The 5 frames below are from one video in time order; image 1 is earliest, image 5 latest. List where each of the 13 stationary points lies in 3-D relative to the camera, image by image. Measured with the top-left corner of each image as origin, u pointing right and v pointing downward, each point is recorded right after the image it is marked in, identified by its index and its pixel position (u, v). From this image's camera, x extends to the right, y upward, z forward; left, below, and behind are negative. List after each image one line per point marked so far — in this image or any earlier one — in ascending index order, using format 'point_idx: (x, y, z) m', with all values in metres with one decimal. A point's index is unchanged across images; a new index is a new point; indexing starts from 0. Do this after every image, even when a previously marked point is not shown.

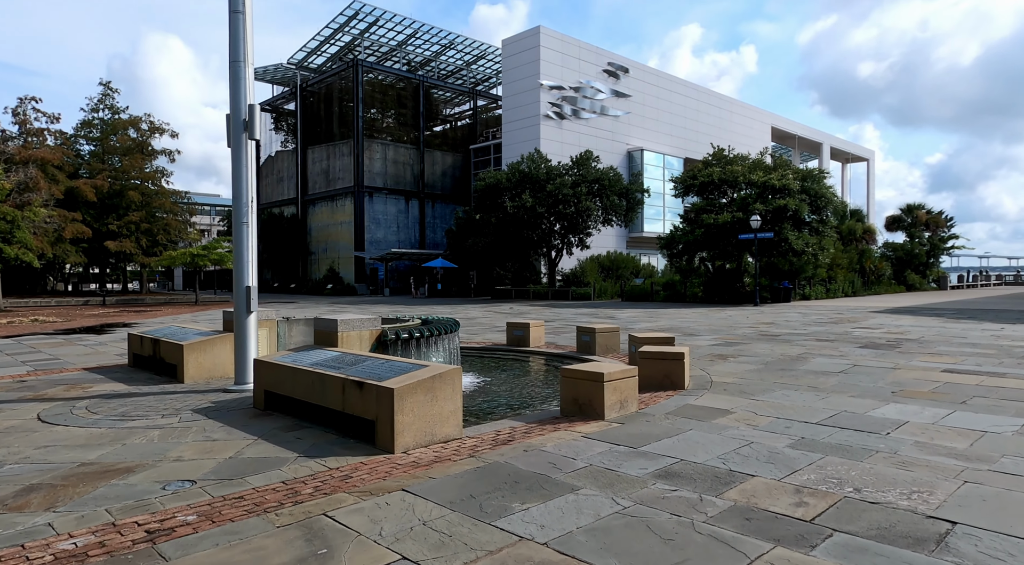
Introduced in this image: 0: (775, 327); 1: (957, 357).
0: (+6.7, -1.2, +17.2) m
1: (+7.1, -1.2, +10.8) m
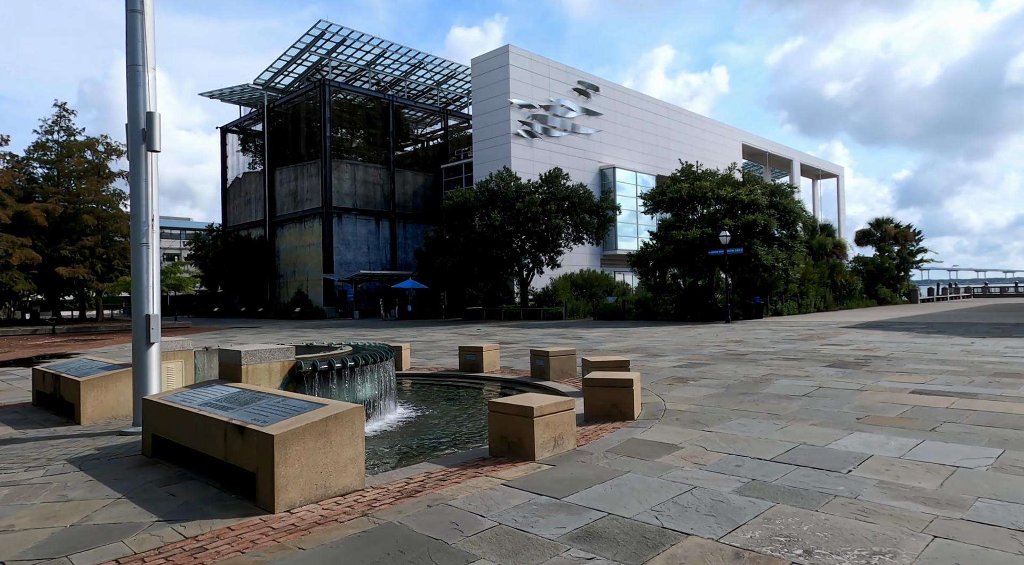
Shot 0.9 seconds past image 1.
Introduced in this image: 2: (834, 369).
0: (+5.7, -1.6, +16.7) m
1: (+6.3, -1.4, +10.3) m
2: (+5.4, -1.5, +11.3) m
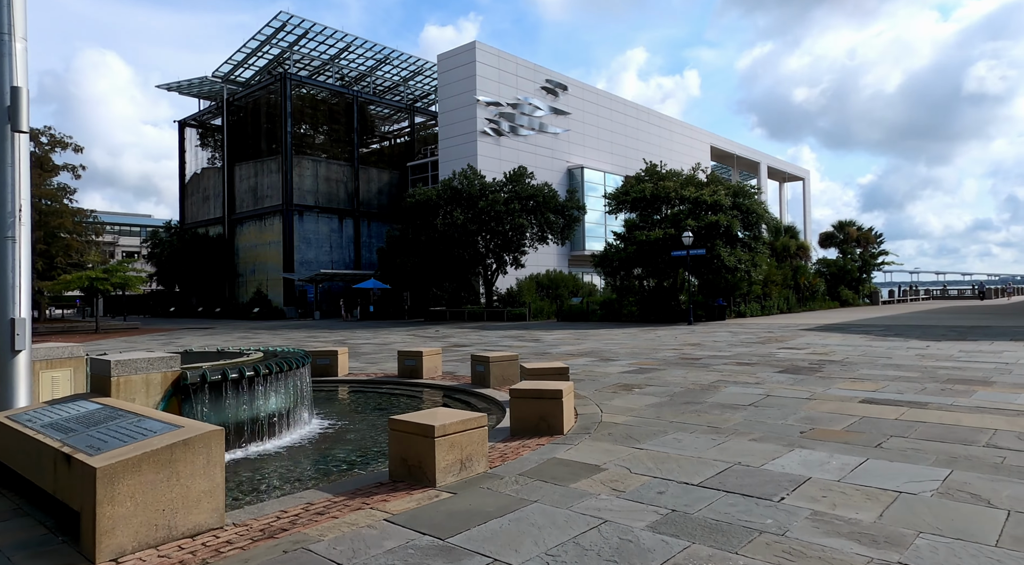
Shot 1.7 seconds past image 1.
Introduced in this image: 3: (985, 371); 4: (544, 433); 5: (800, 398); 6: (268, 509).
0: (+4.5, -1.6, +16.3) m
1: (+5.4, -1.5, +10.0) m
2: (+4.4, -1.5, +11.0) m
3: (+7.8, -1.5, +11.2) m
4: (+0.3, -1.4, +6.4) m
5: (+3.6, -1.5, +8.5) m
6: (-1.5, -1.4, +4.1) m
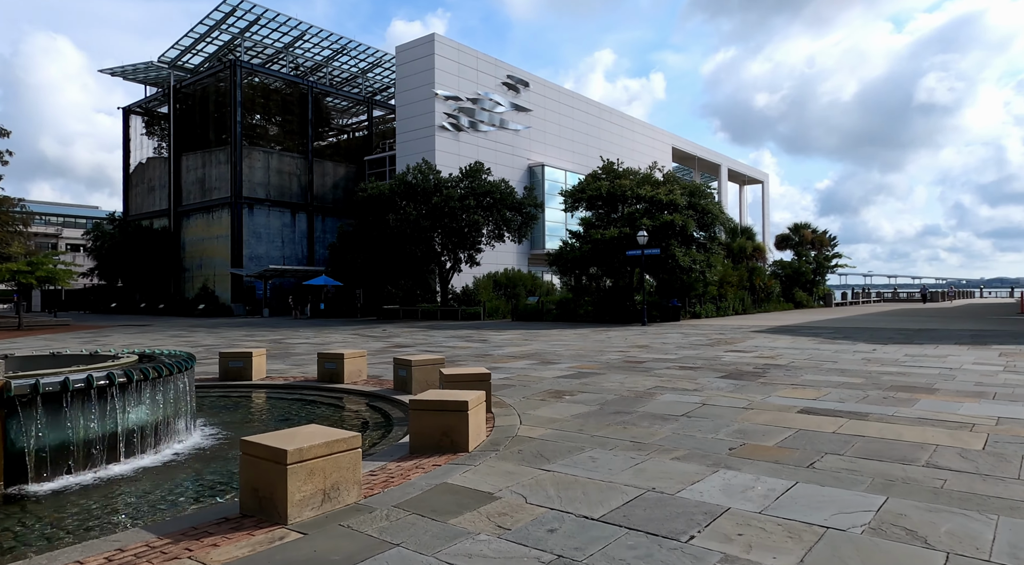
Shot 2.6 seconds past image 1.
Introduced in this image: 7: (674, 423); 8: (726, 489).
0: (+3.1, -1.6, +15.8) m
1: (+4.3, -1.5, +9.5) m
2: (+3.3, -1.5, +10.5) m
3: (+6.7, -1.5, +10.9) m
4: (-0.6, -1.4, +5.7) m
5: (+2.7, -1.5, +8.0) m
6: (-2.2, -1.4, +3.3) m
7: (+1.7, -1.5, +7.1) m
8: (+1.5, -1.4, +4.6) m
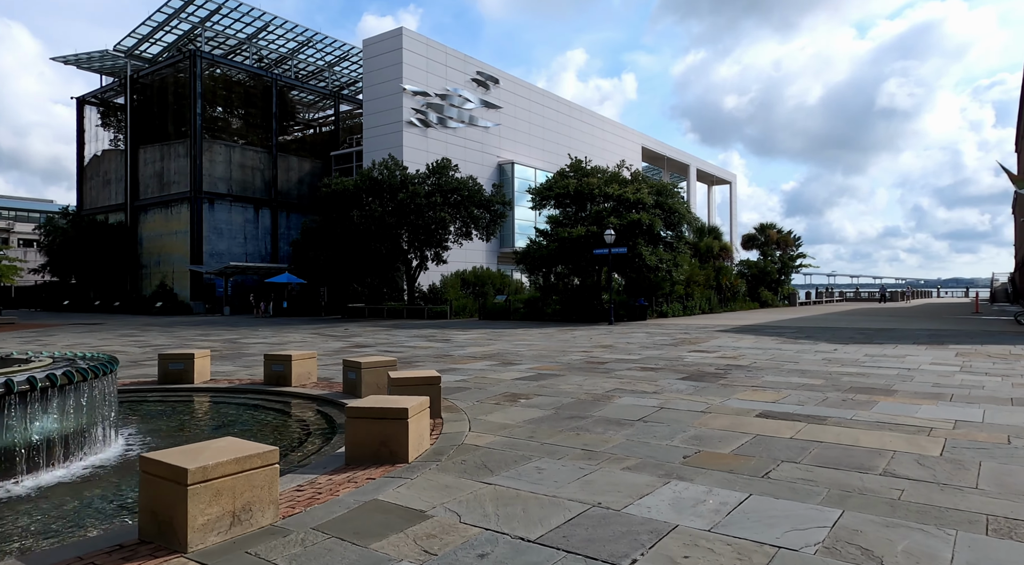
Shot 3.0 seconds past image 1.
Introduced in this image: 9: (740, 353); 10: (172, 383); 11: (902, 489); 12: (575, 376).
0: (+2.2, -1.6, +15.6) m
1: (+3.7, -1.5, +9.4) m
2: (+2.7, -1.5, +10.3) m
3: (+6.0, -1.5, +10.8) m
4: (-1.0, -1.4, +5.3) m
5: (+2.1, -1.5, +7.8) m
6: (-2.6, -1.4, +2.9) m
7: (+1.2, -1.5, +6.8) m
8: (+1.1, -1.4, +4.3) m
9: (+5.2, -1.6, +15.4) m
10: (-5.1, -1.5, +10.2) m
11: (+2.7, -1.4, +4.7) m
12: (+1.0, -1.5, +11.0) m
